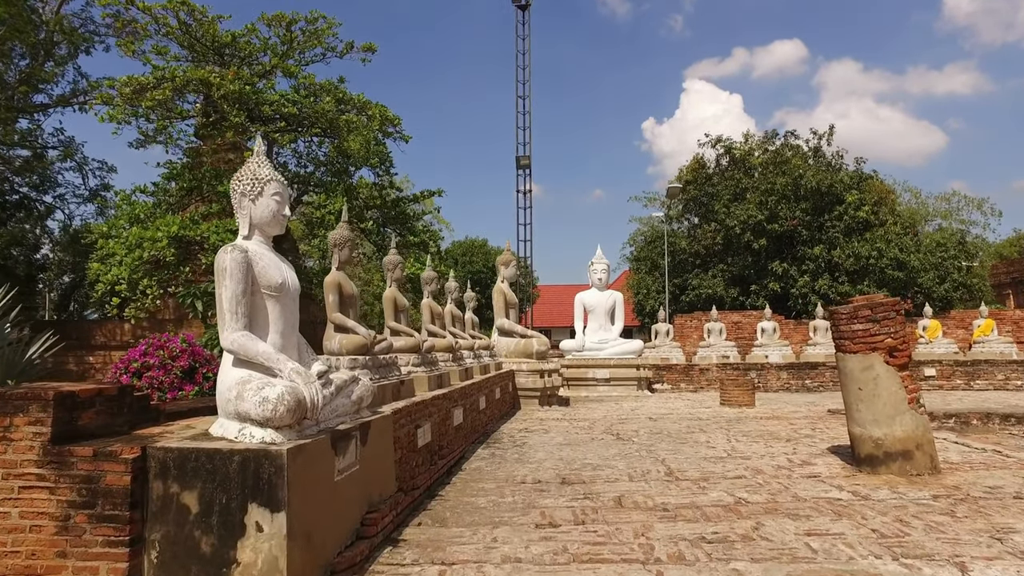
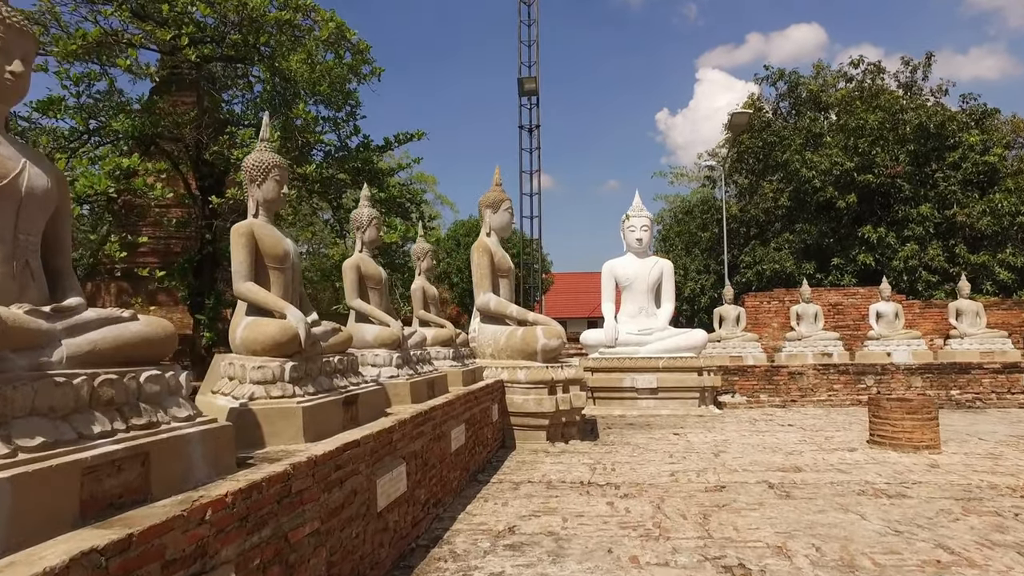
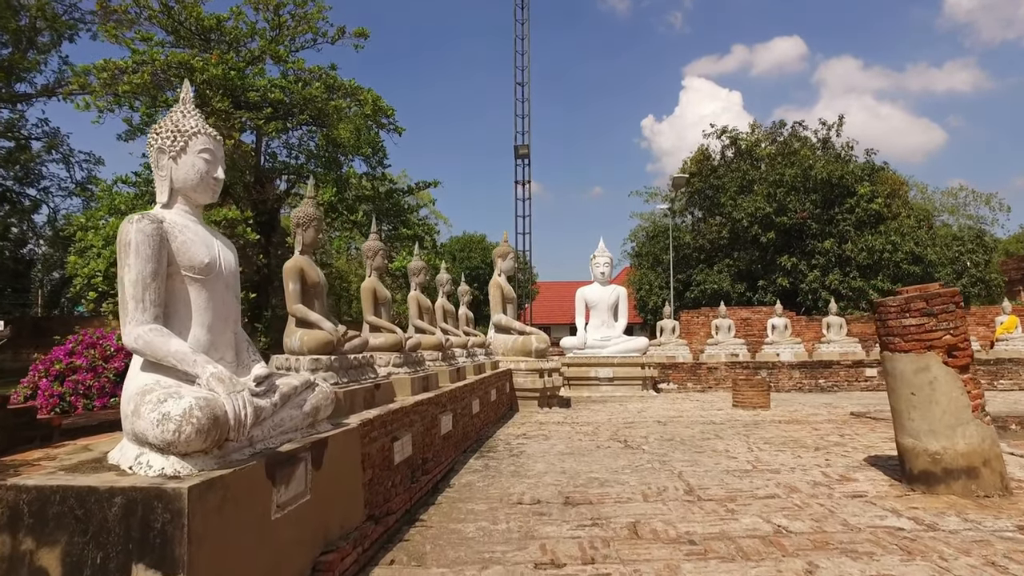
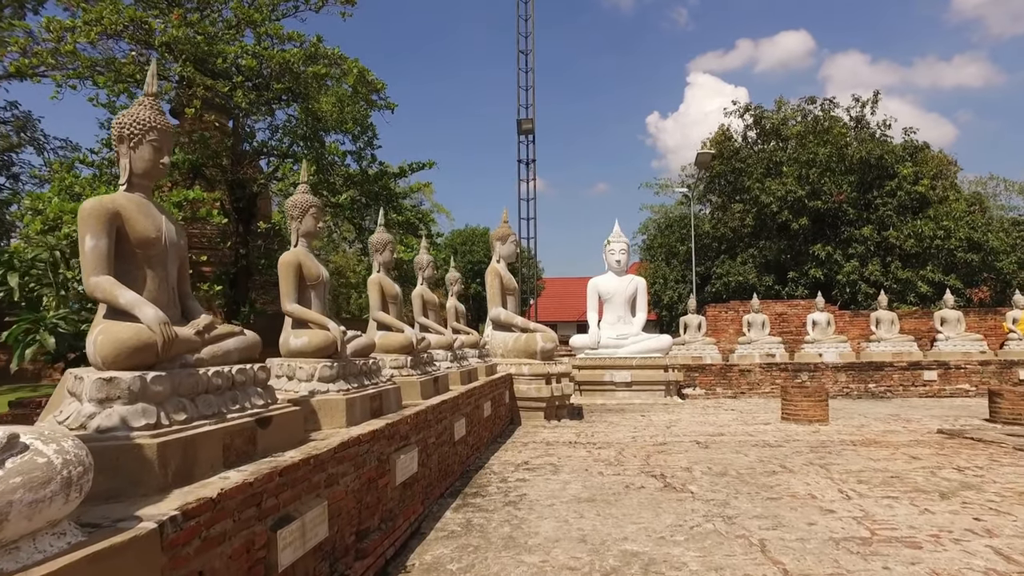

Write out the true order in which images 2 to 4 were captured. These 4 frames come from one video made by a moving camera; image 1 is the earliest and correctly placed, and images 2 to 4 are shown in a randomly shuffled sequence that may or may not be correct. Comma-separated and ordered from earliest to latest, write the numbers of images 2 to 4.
3, 4, 2
